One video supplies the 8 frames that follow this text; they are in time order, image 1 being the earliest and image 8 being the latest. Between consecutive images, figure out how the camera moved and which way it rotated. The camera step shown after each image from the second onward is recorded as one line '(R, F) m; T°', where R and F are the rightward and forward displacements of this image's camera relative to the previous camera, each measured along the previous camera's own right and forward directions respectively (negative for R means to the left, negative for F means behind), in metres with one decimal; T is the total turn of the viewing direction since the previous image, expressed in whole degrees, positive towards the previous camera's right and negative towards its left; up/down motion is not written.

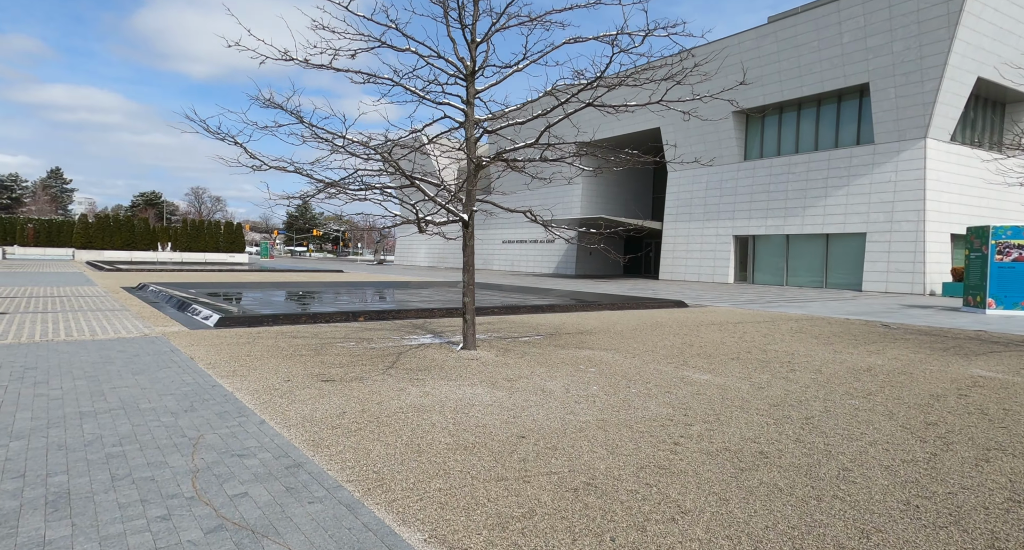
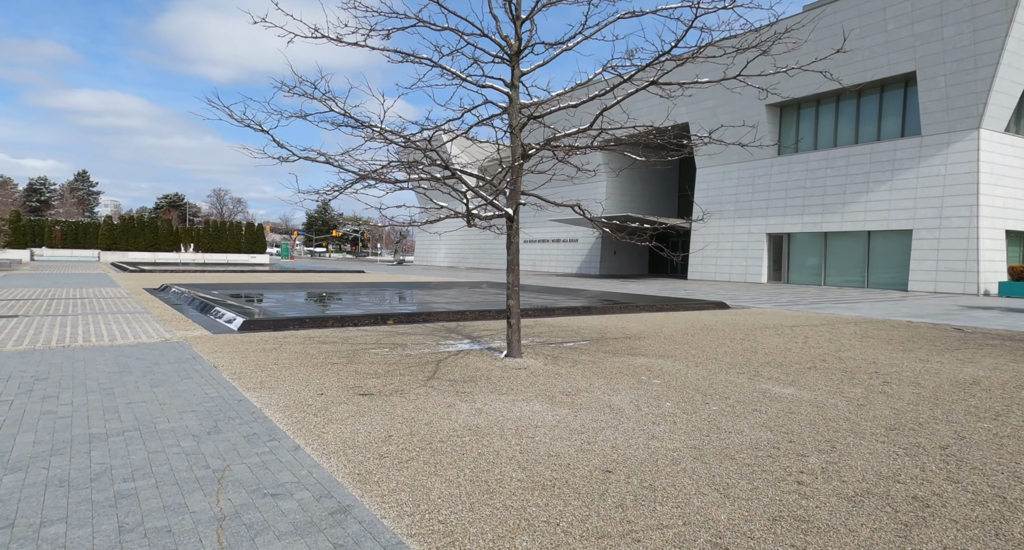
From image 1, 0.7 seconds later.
(-0.3, +0.6) m; -2°
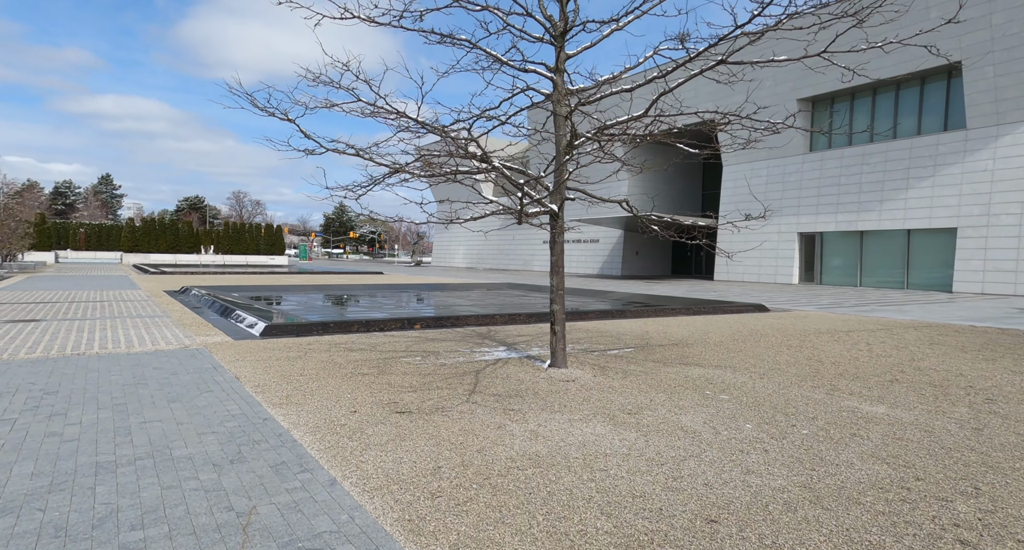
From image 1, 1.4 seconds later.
(-0.3, +0.5) m; -2°
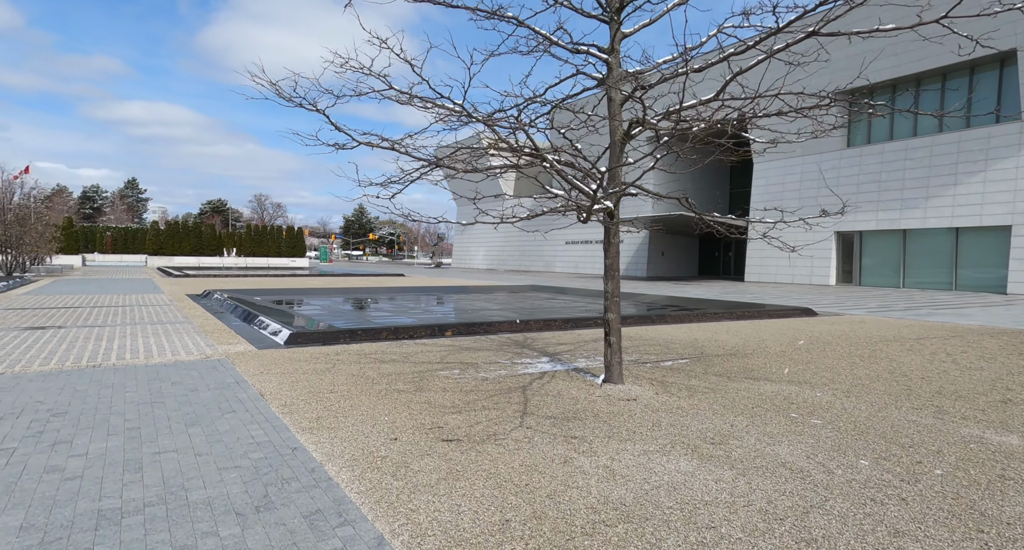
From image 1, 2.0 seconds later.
(-0.3, +0.6) m; -2°
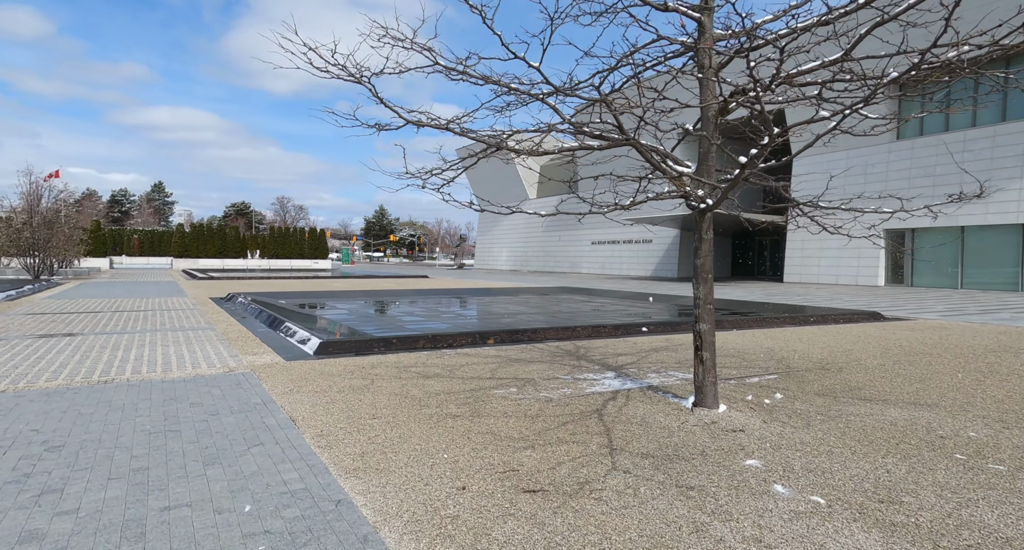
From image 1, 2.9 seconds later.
(-0.4, +0.9) m; -2°
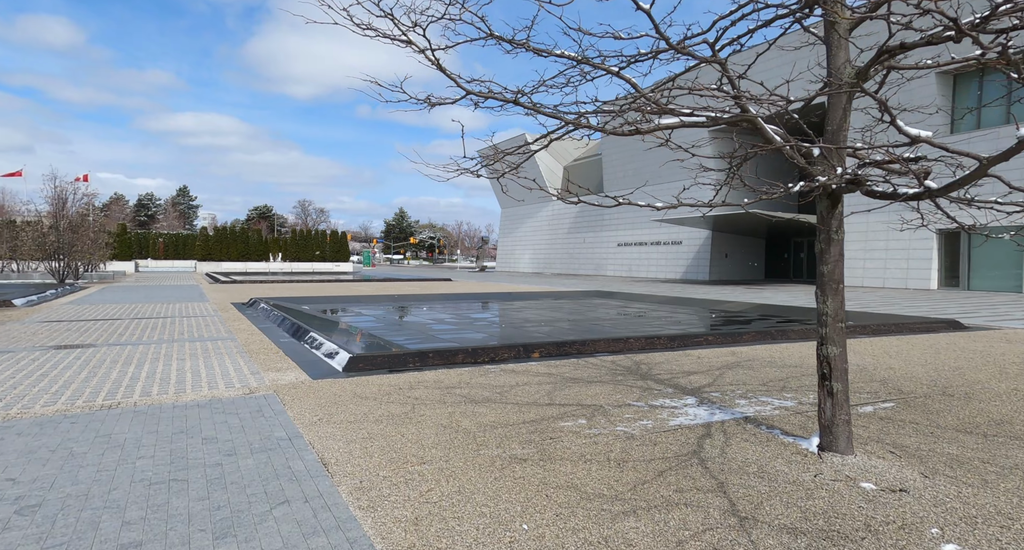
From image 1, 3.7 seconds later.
(-0.4, +0.9) m; -2°
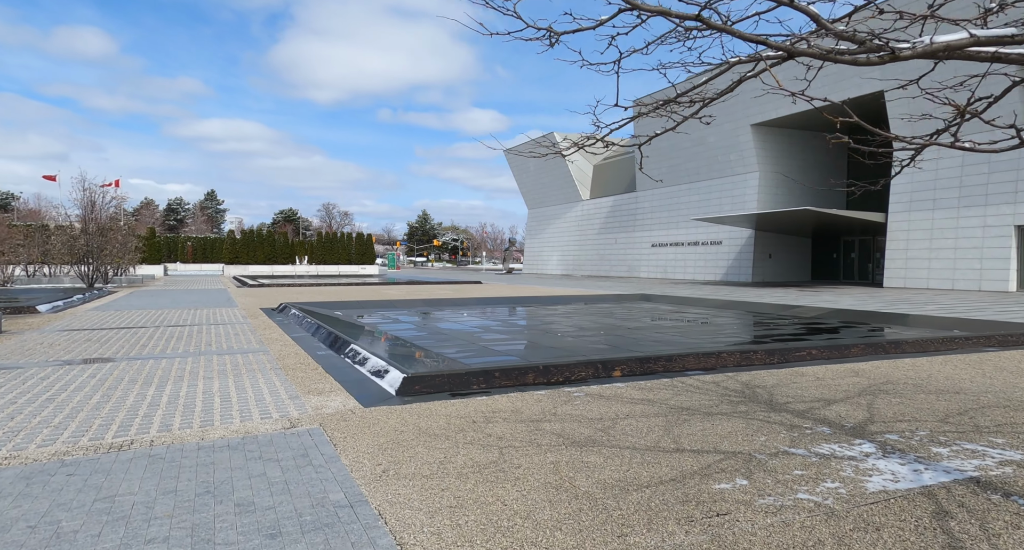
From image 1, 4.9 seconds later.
(-0.6, +1.2) m; -2°
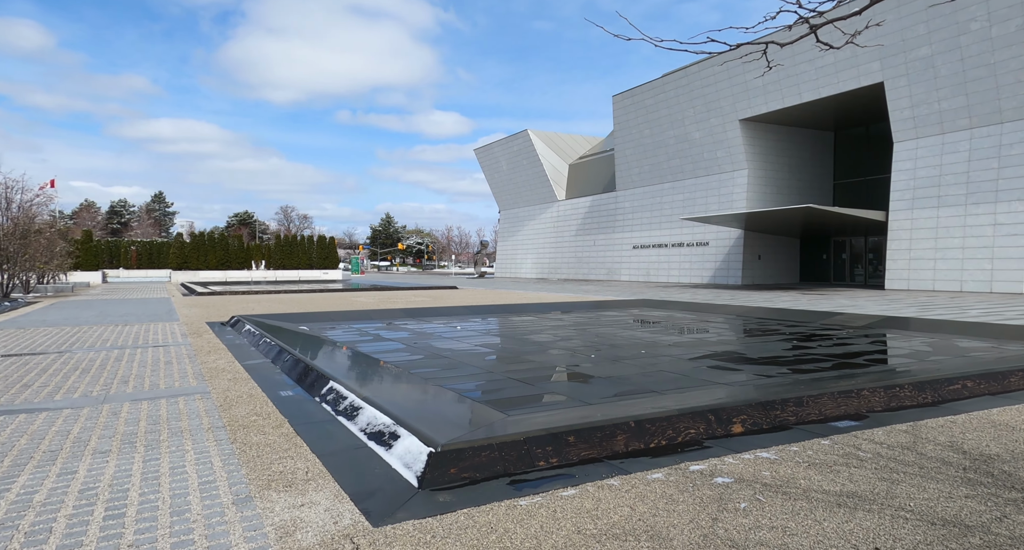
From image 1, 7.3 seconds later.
(-0.8, +2.5) m; +3°
